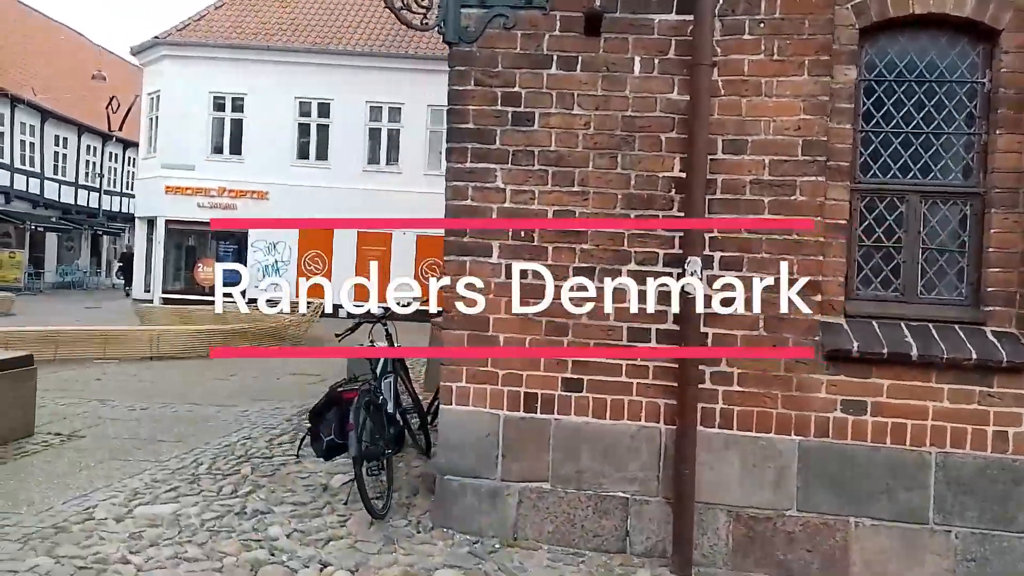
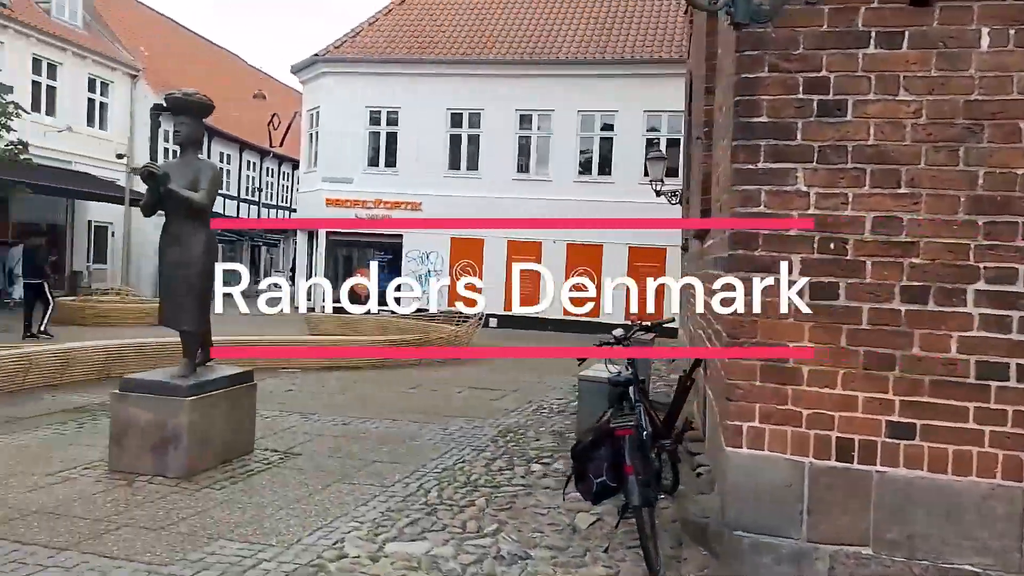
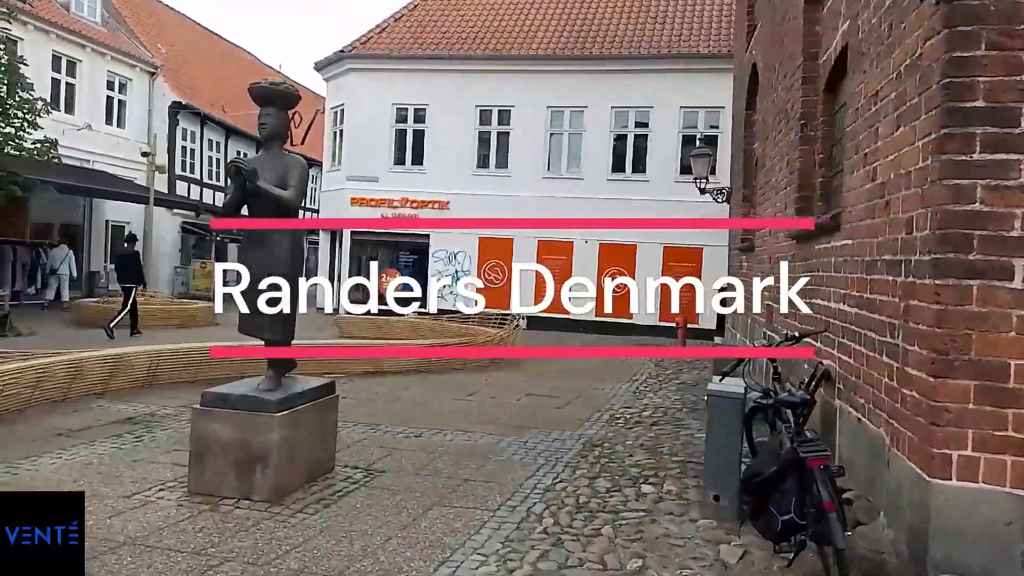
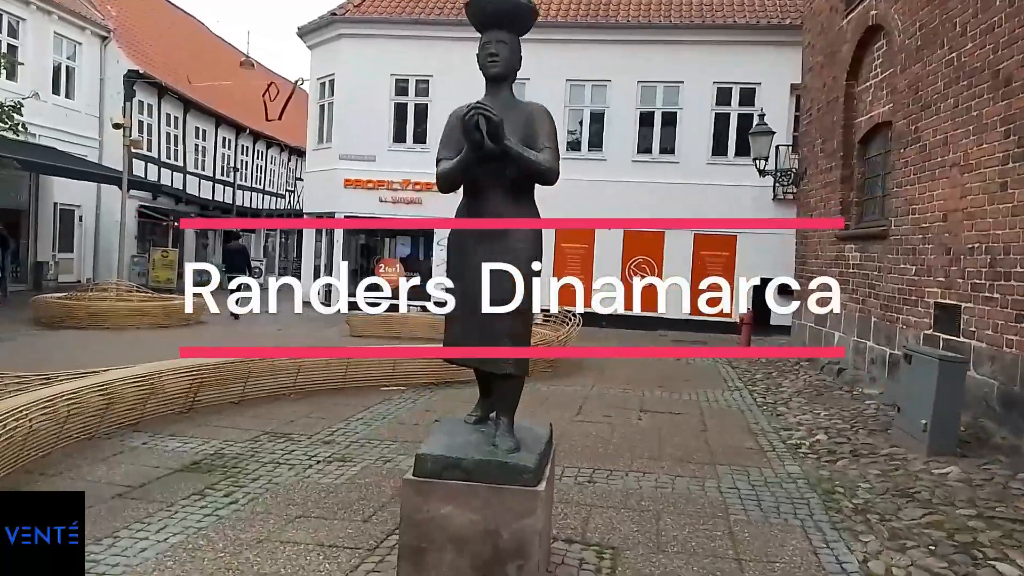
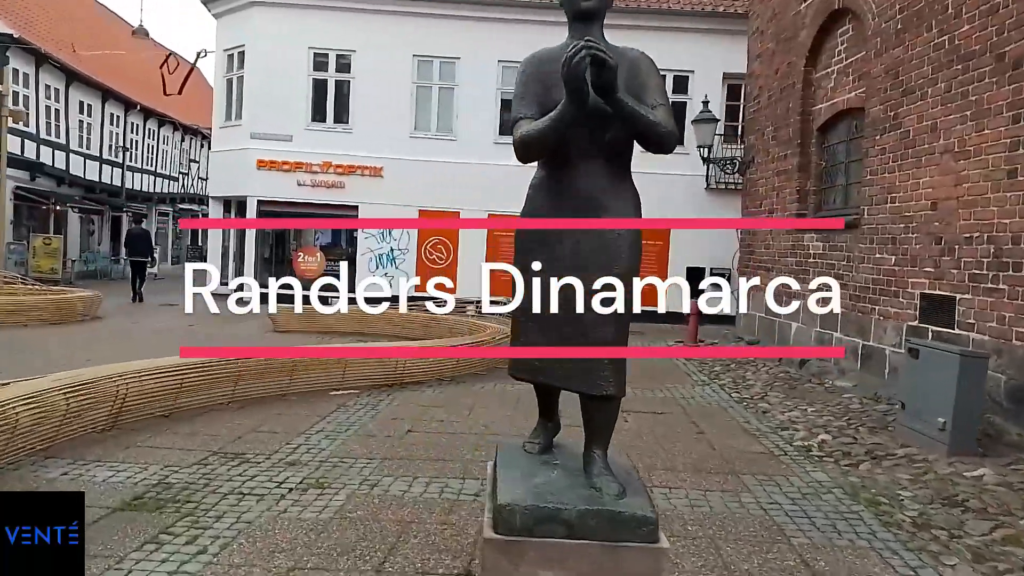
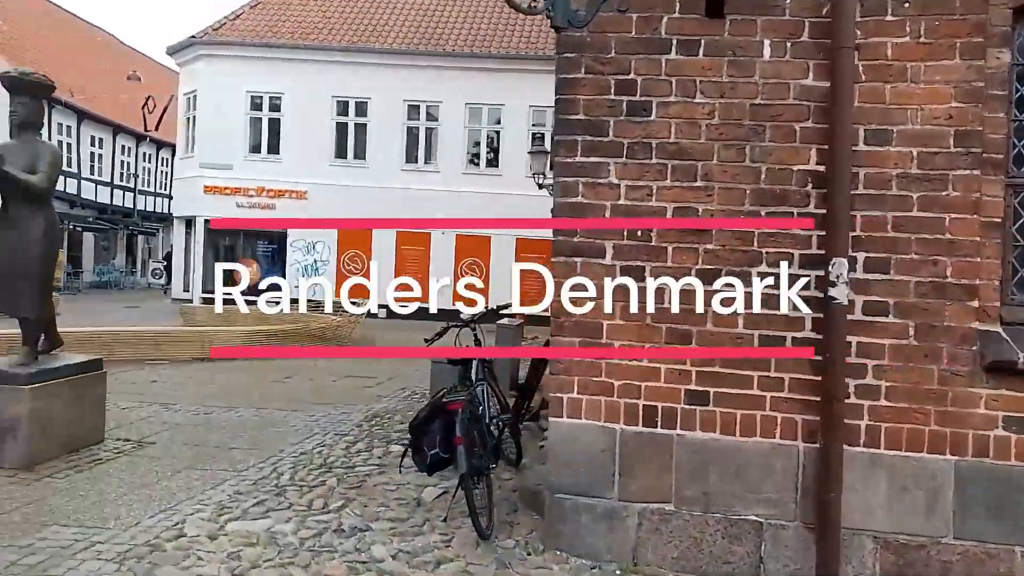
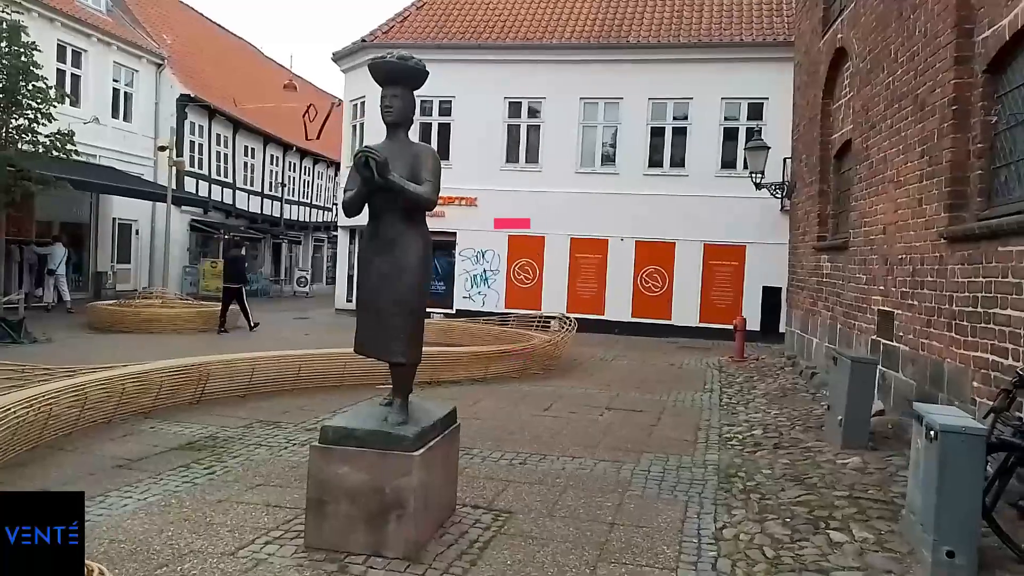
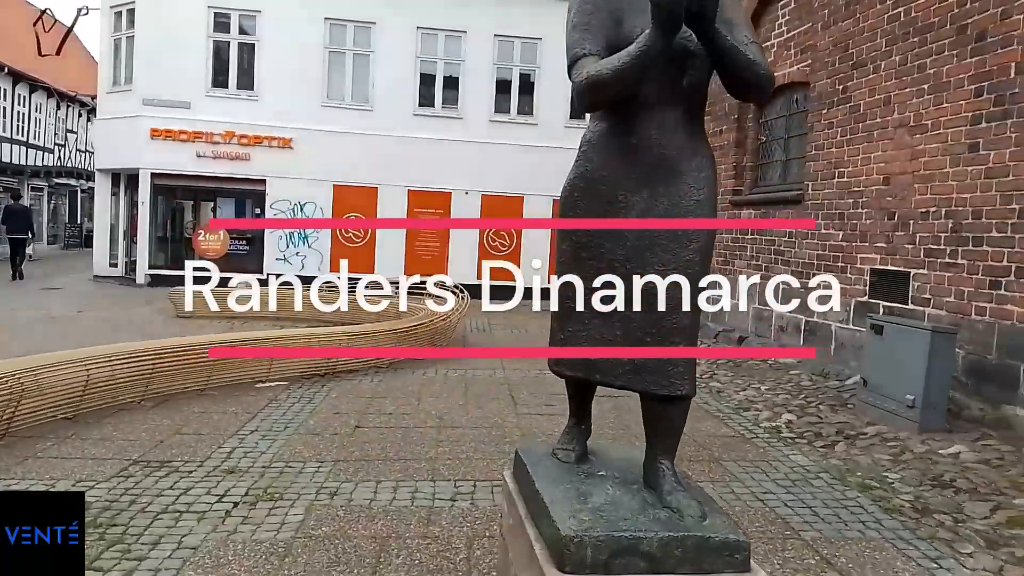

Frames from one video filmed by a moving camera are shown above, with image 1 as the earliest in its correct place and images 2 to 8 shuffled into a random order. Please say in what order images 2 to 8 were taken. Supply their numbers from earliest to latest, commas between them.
6, 2, 3, 7, 4, 5, 8
